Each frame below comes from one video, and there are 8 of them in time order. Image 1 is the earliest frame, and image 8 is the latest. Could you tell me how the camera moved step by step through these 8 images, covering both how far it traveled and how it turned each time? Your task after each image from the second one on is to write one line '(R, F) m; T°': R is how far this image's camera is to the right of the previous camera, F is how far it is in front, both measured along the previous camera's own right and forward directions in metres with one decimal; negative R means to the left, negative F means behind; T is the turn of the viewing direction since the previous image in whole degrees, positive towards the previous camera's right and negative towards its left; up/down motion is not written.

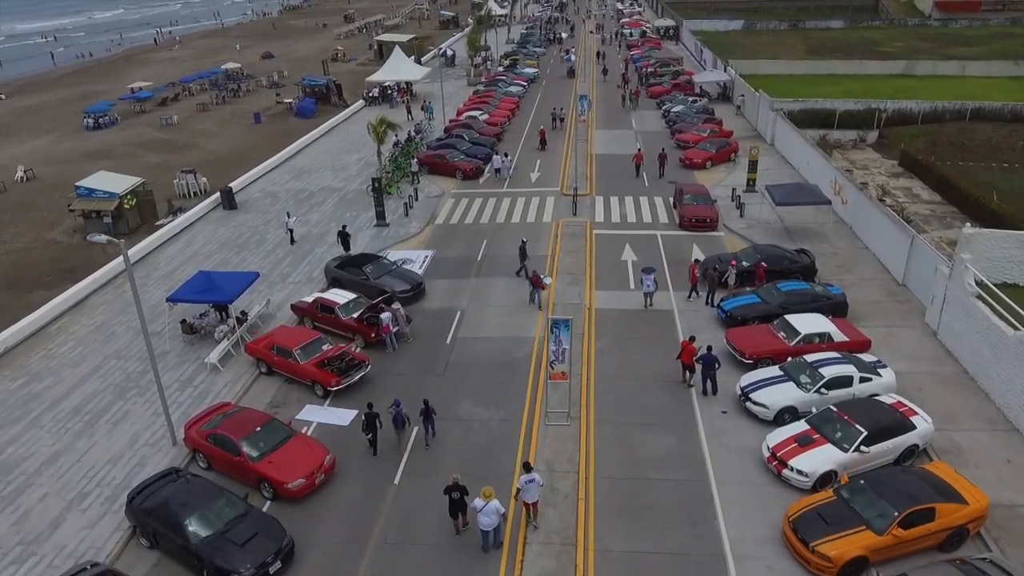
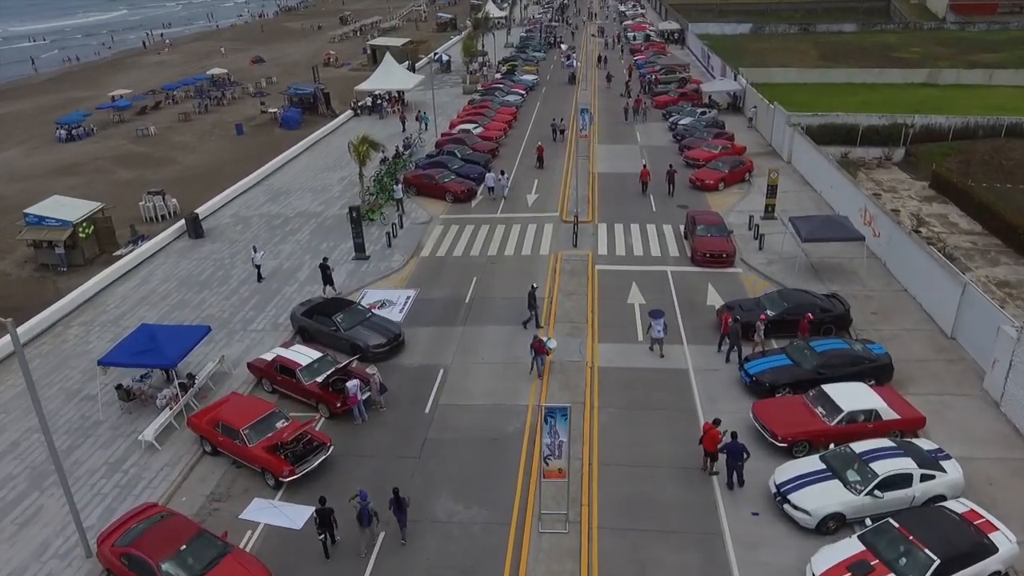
(+0.3, +3.0) m; 0°
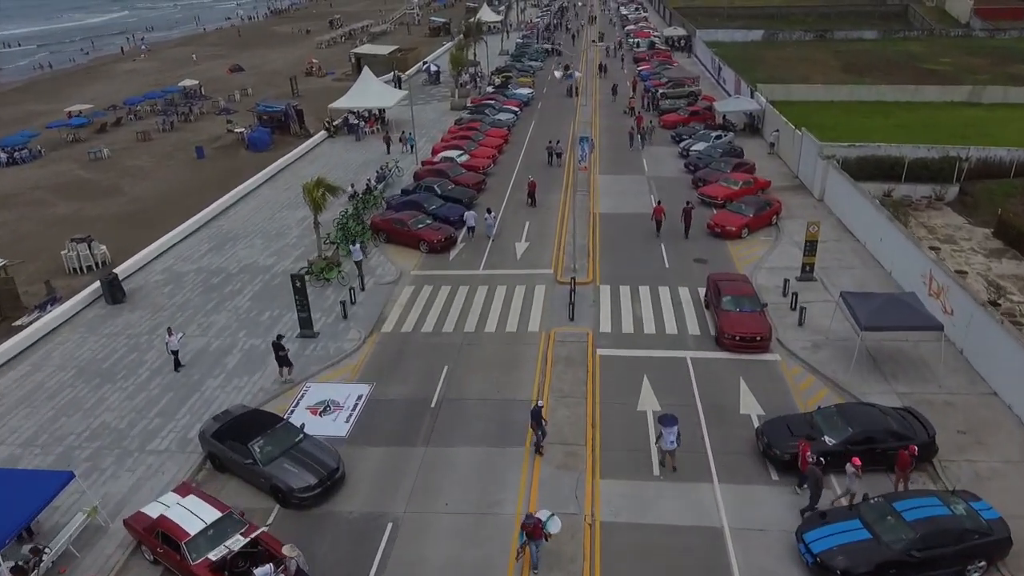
(+0.6, +5.2) m; 0°
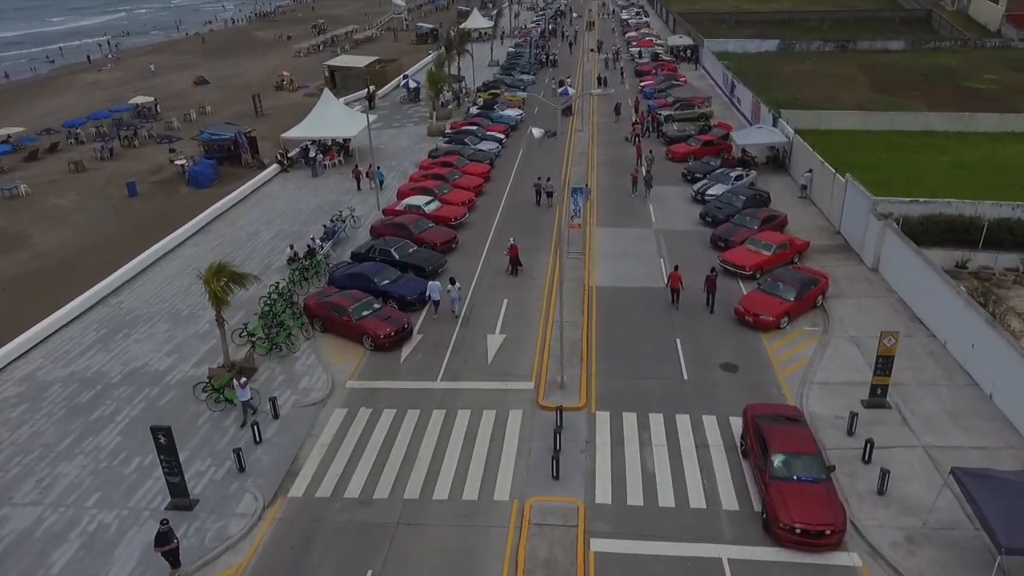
(+0.9, +6.6) m; 0°
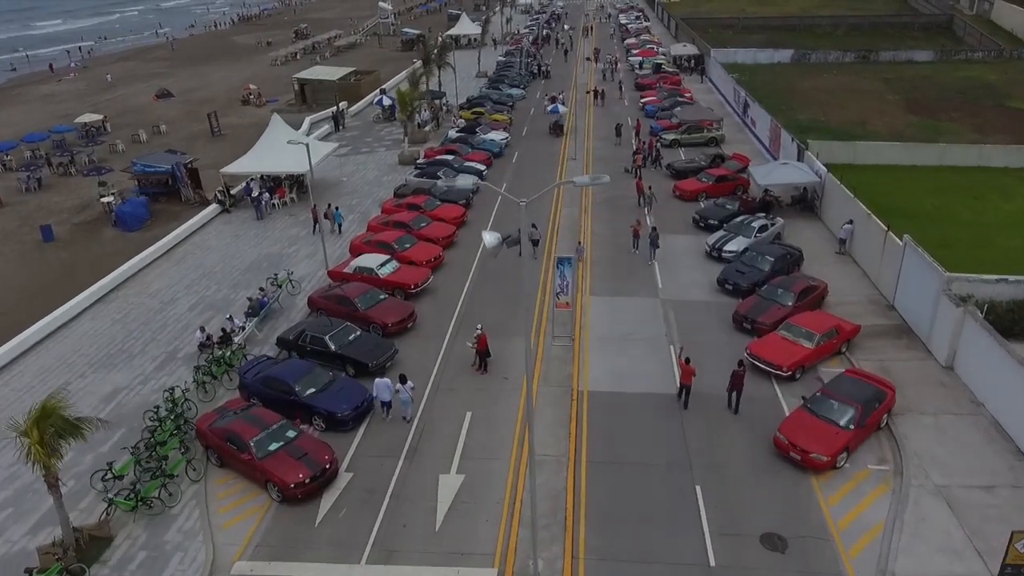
(+0.9, +6.0) m; 0°
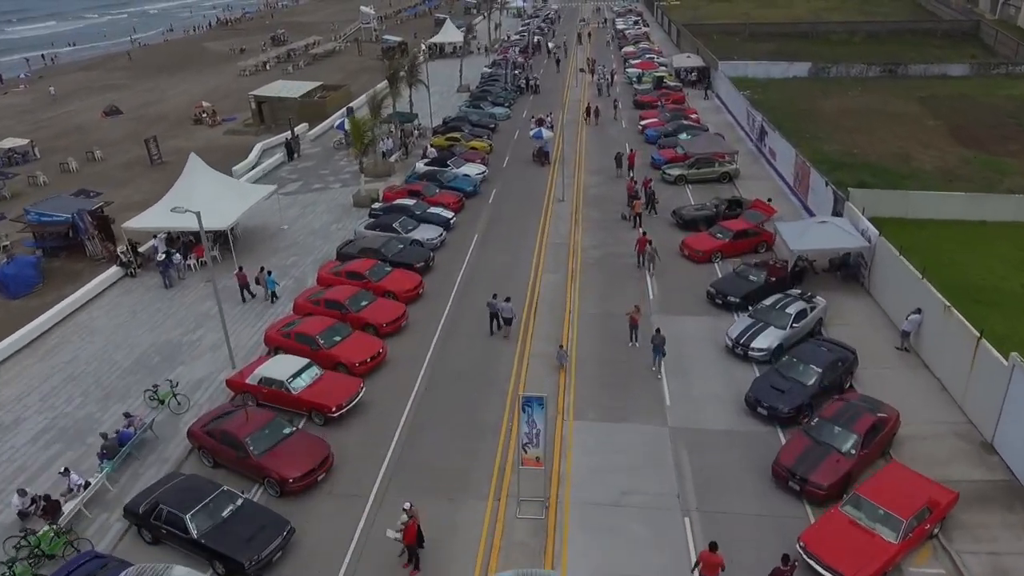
(+1.1, +6.6) m; 0°
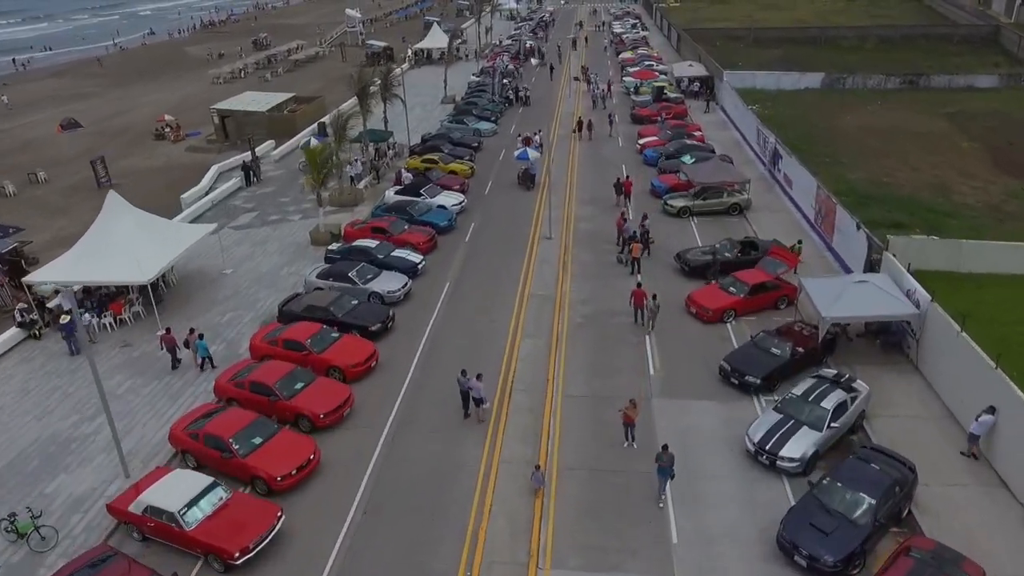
(+0.8, +4.4) m; 0°
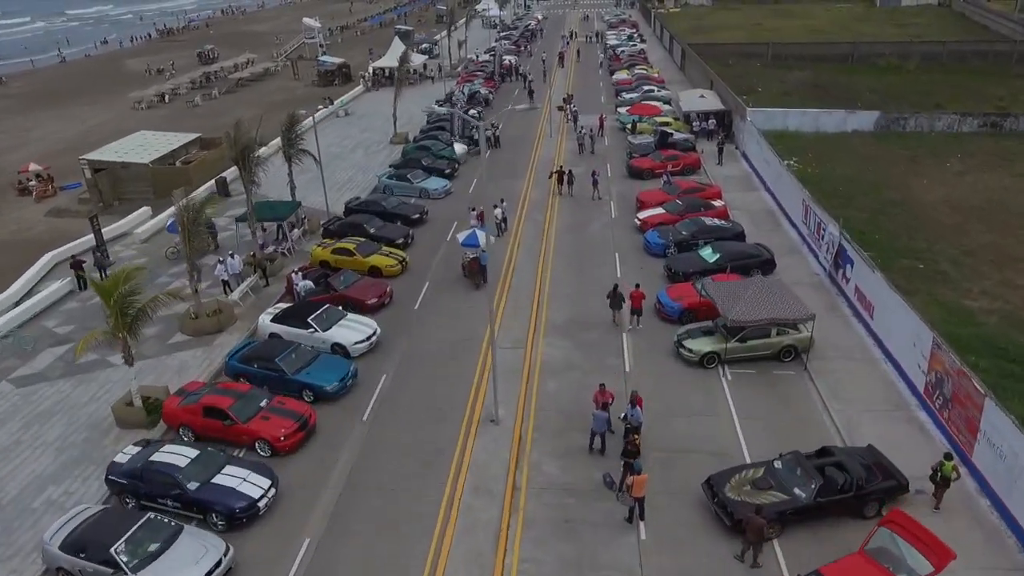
(+2.0, +11.6) m; 0°
